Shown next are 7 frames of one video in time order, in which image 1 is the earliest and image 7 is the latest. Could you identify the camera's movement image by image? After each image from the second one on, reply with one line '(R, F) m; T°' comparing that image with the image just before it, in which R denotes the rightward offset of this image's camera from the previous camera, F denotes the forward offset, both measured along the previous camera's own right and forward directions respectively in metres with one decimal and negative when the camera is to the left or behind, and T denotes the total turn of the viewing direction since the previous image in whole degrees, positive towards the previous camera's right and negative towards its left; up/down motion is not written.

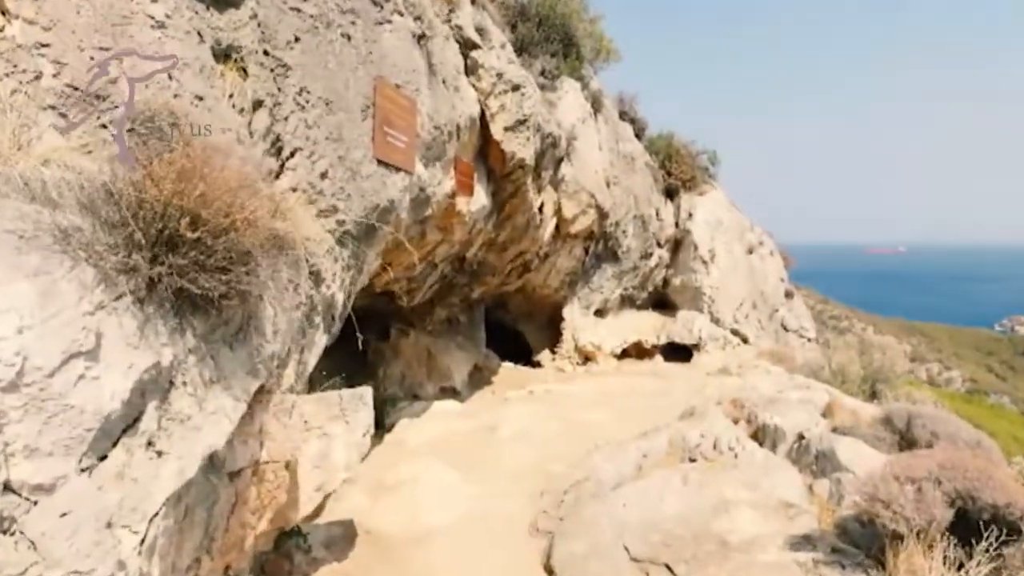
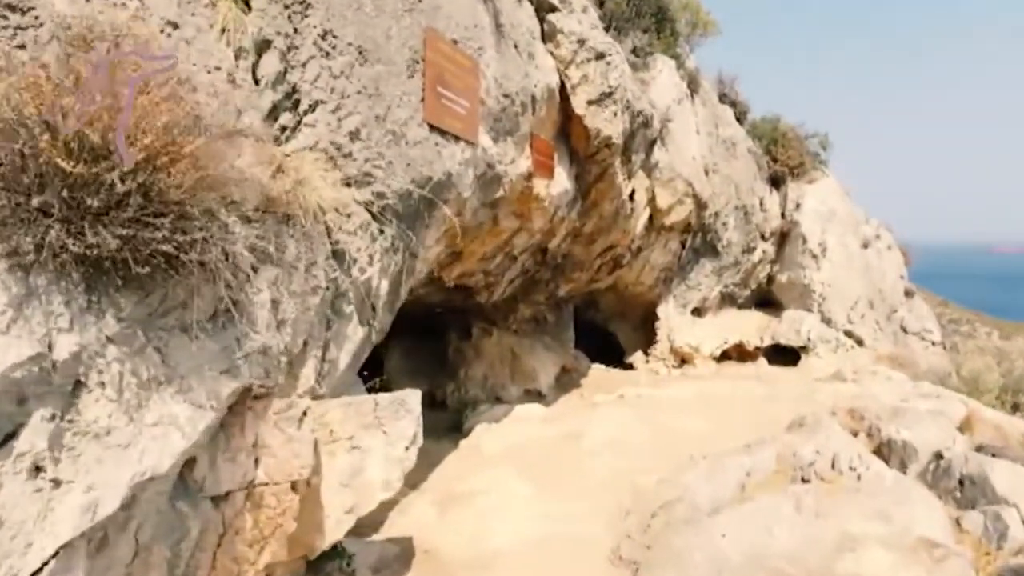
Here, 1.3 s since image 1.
(+0.1, +0.6) m; -6°
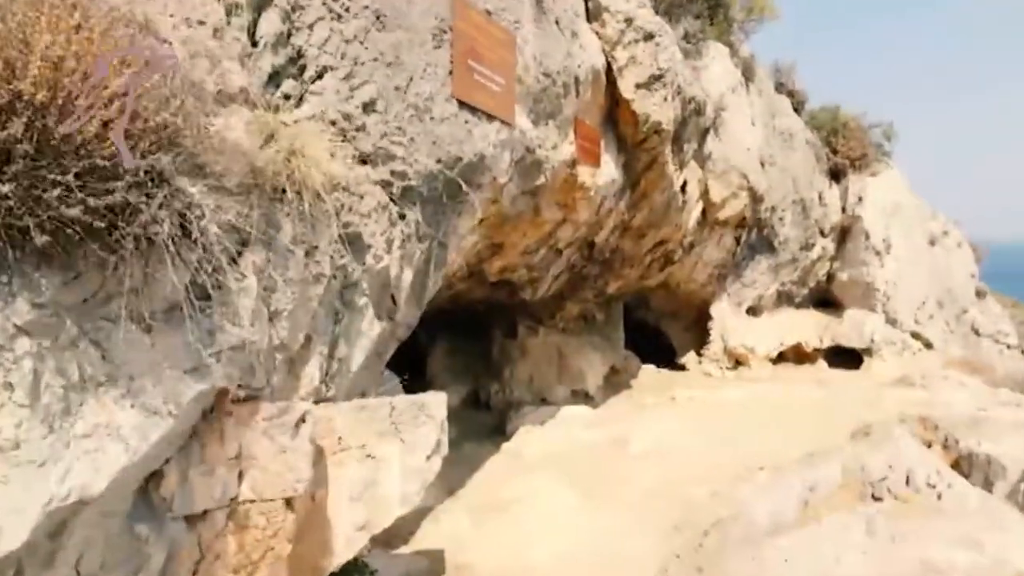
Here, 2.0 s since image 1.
(+0.1, +0.3) m; -3°
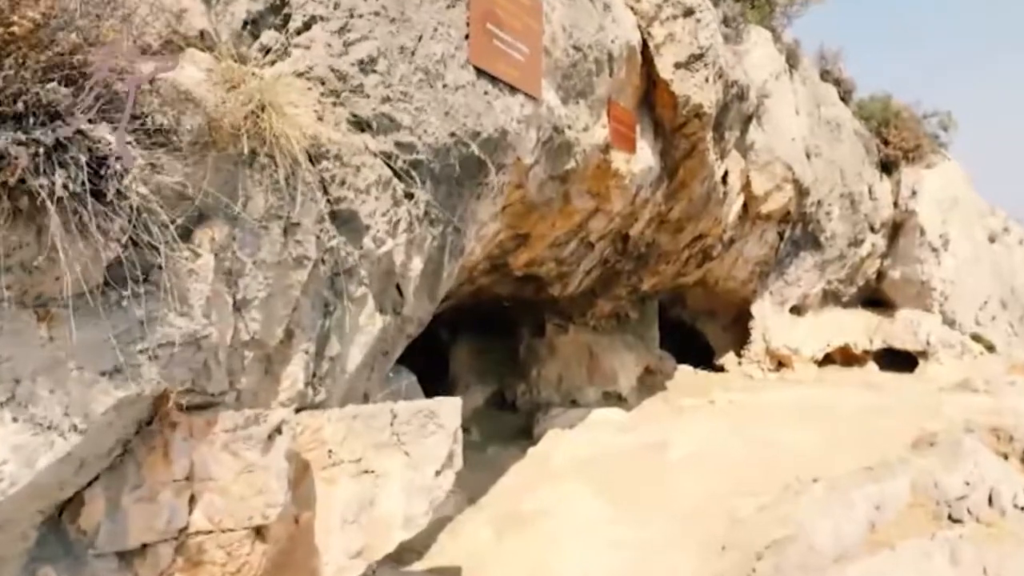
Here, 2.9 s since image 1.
(0.0, +0.4) m; -2°
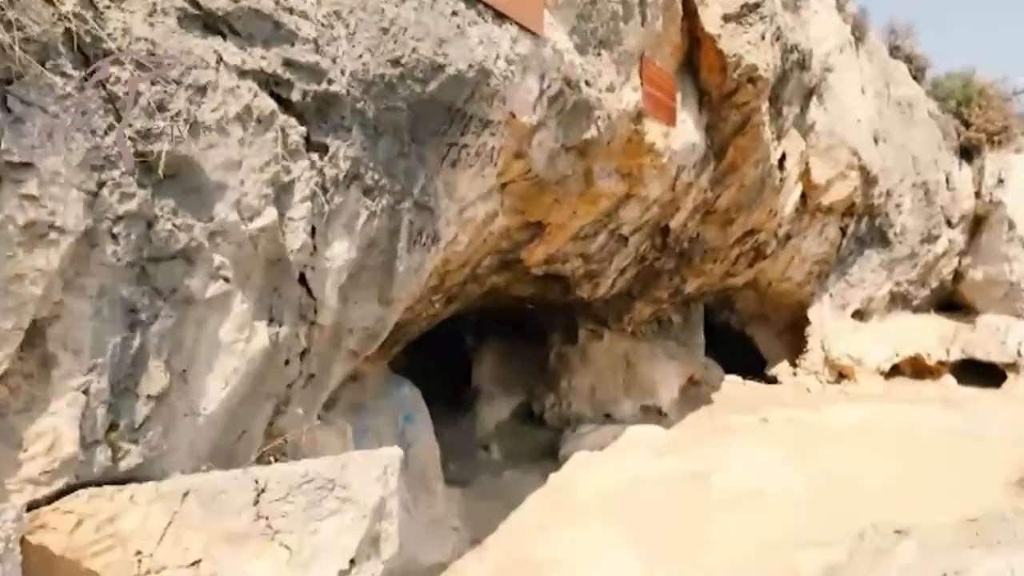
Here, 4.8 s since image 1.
(+0.2, +0.9) m; -3°
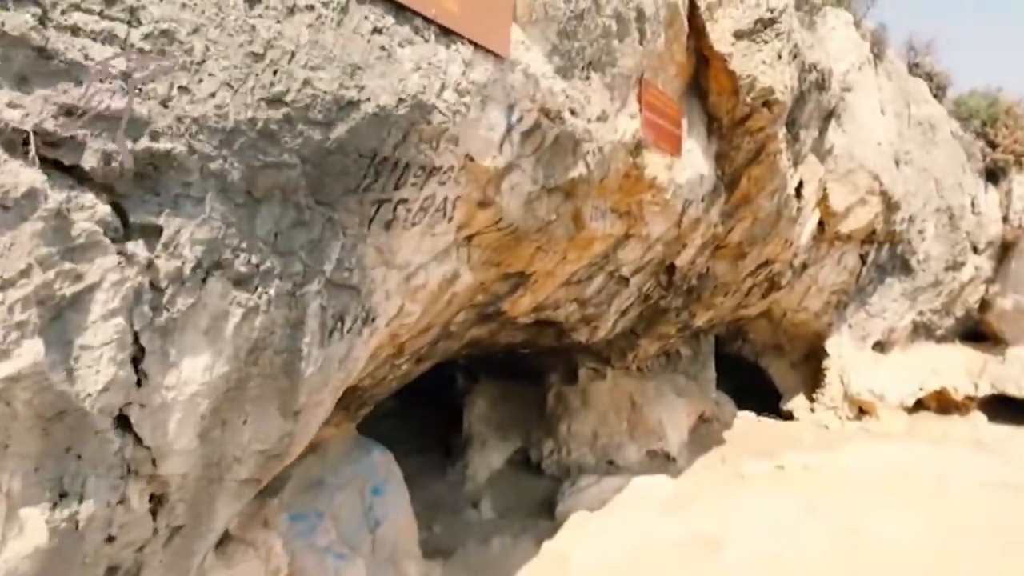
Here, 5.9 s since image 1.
(+0.1, +0.5) m; -1°
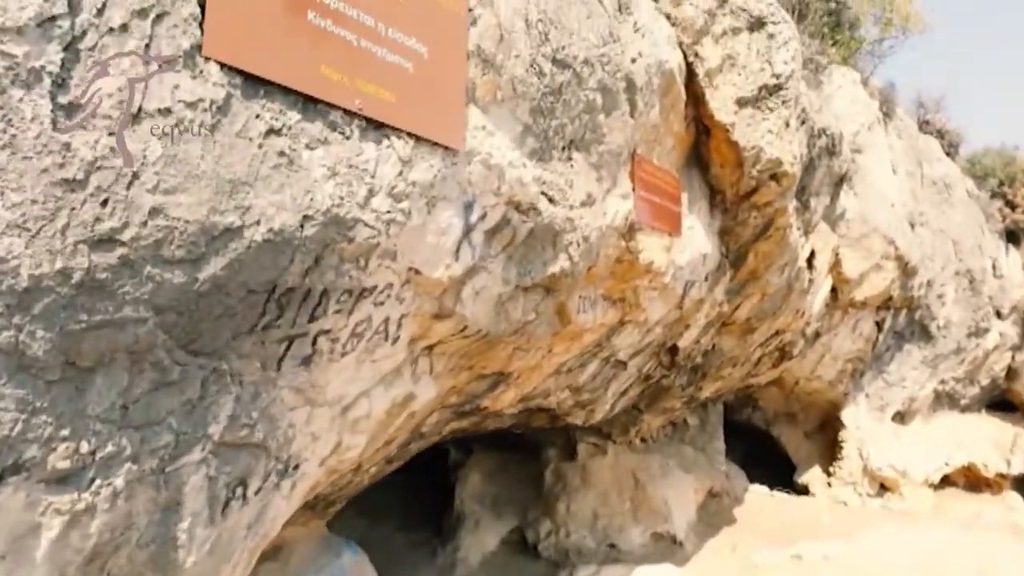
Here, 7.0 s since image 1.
(+0.1, +0.3) m; -1°
